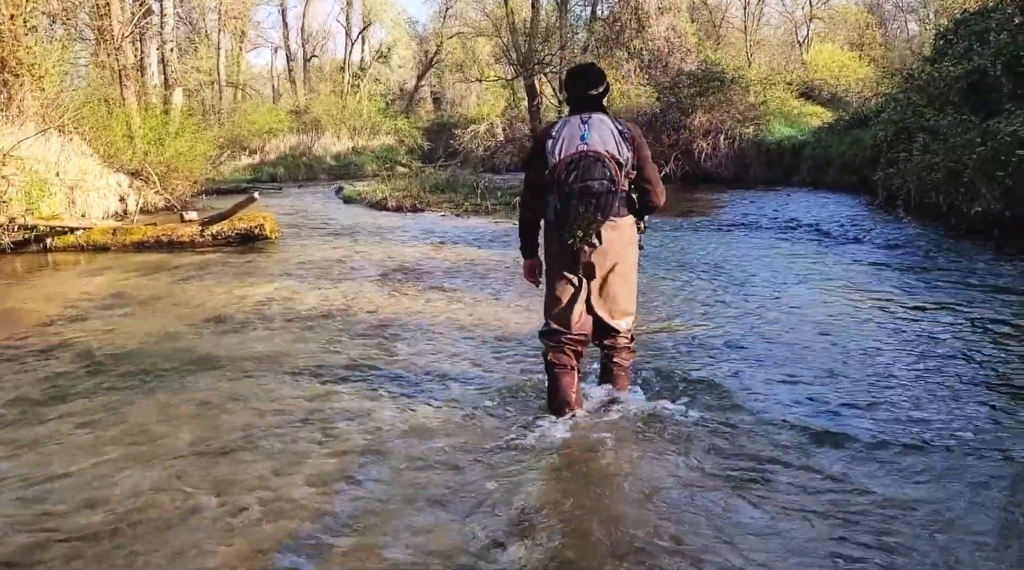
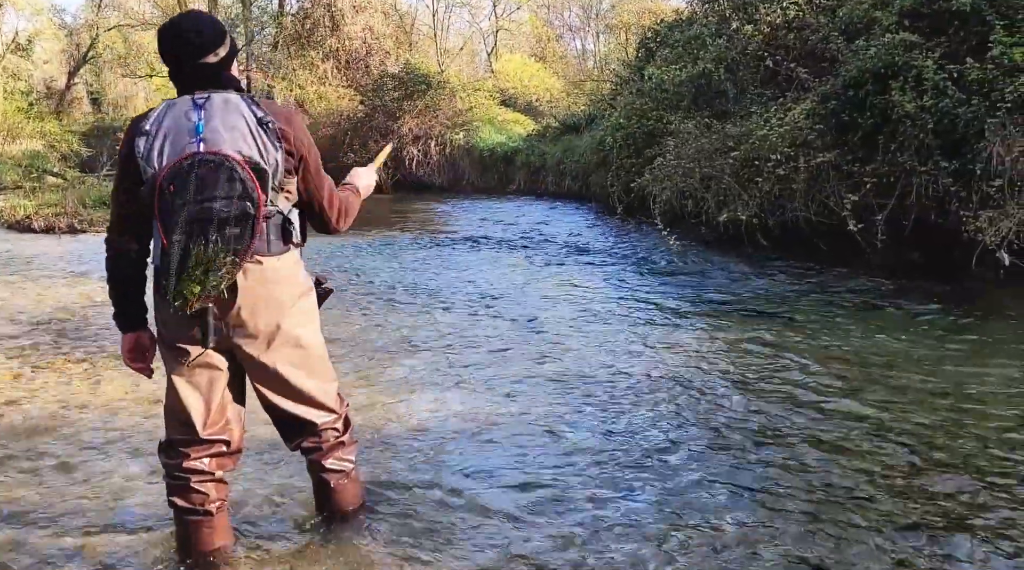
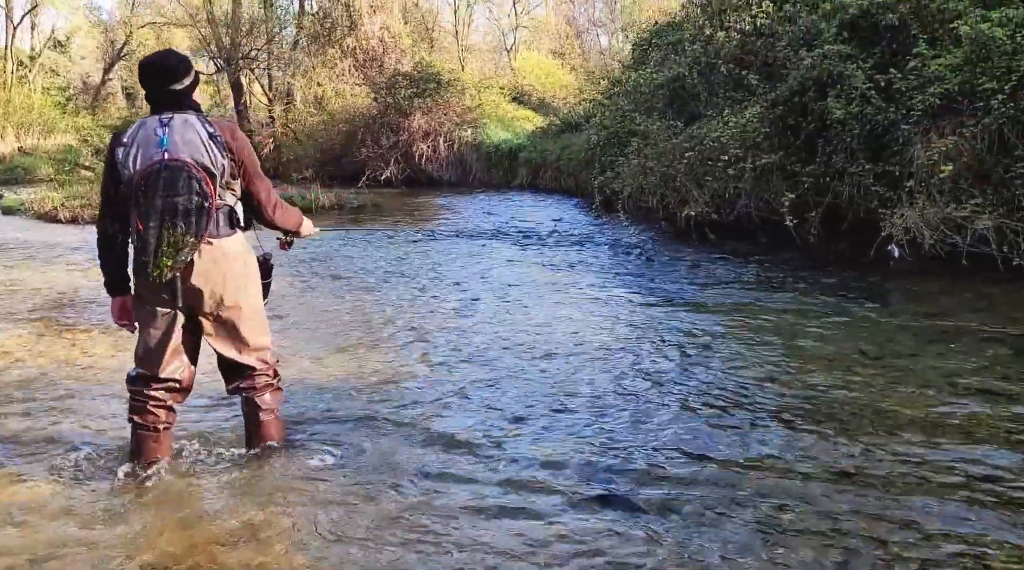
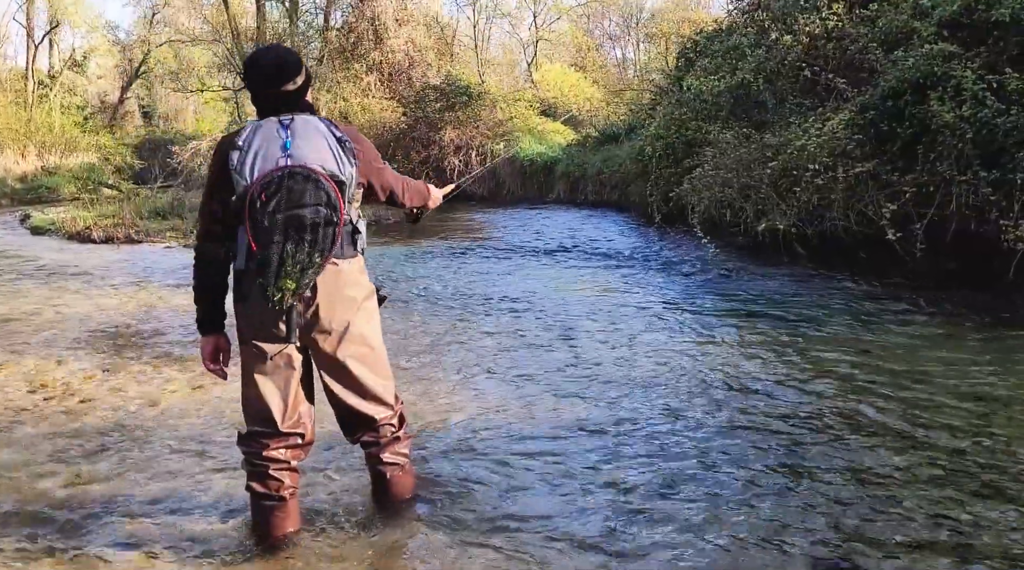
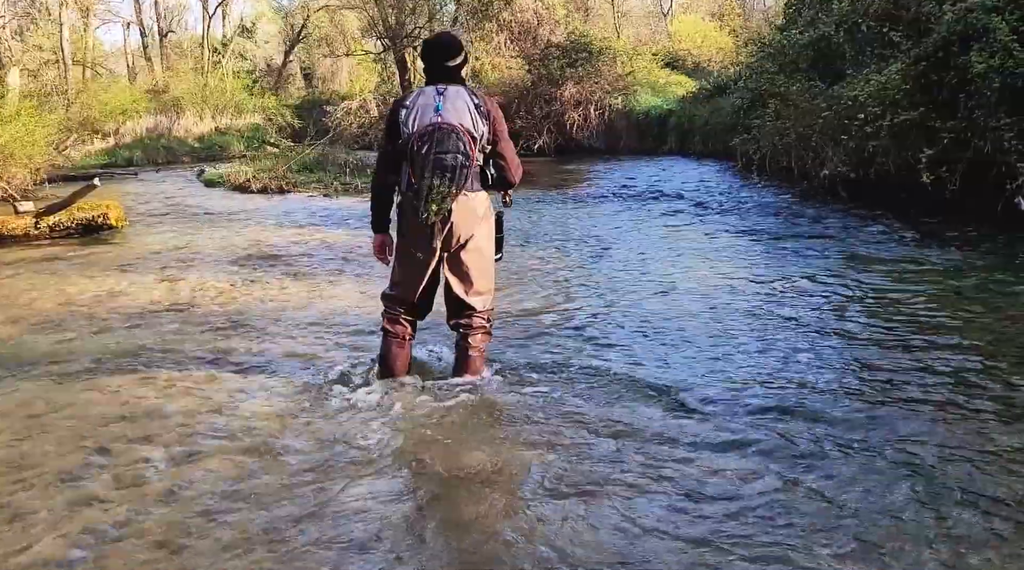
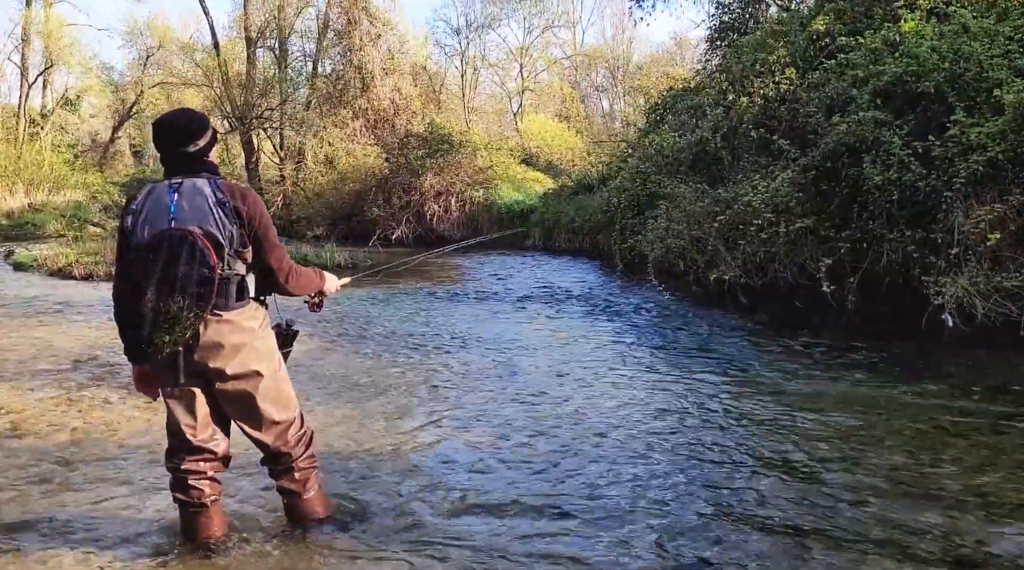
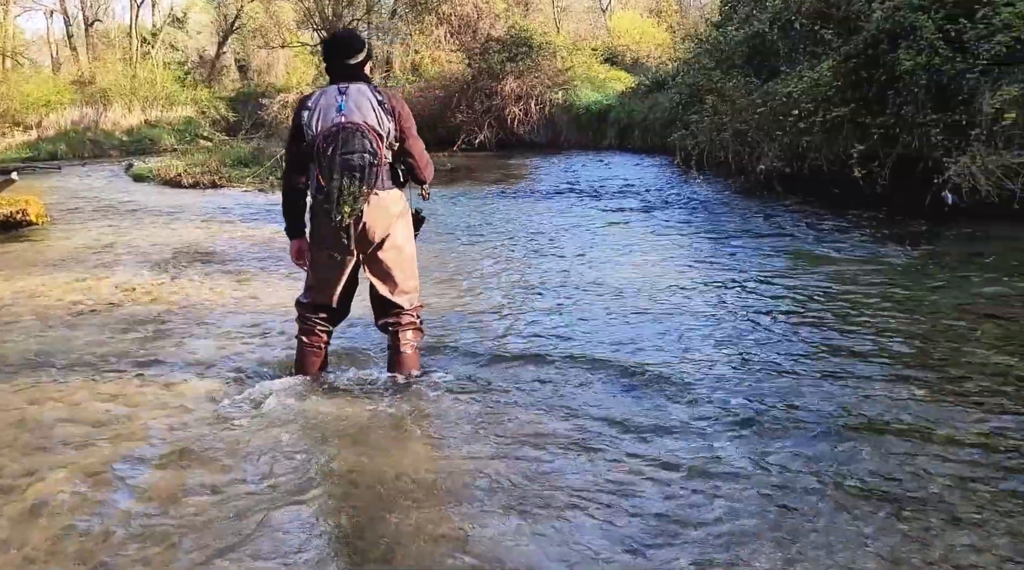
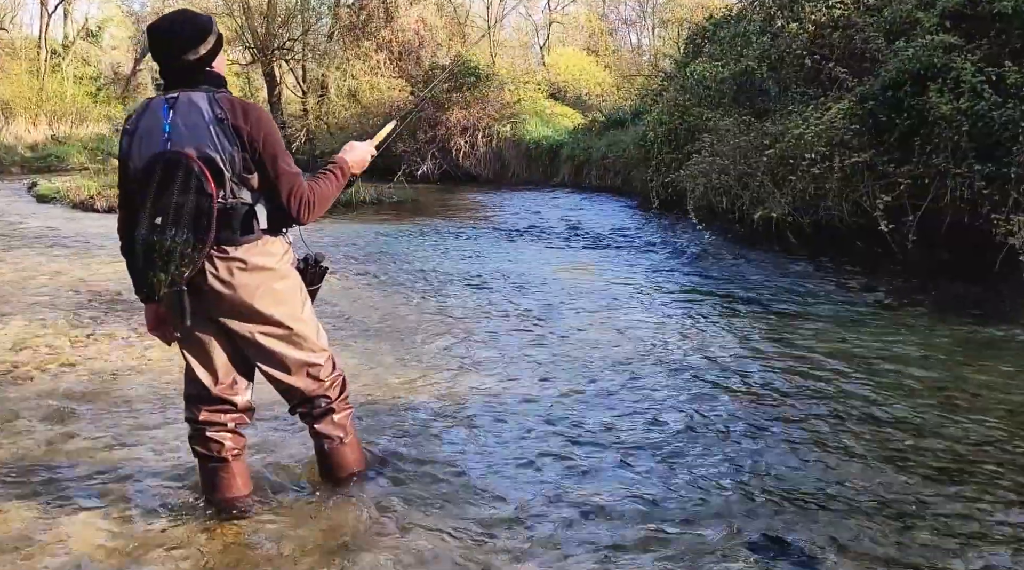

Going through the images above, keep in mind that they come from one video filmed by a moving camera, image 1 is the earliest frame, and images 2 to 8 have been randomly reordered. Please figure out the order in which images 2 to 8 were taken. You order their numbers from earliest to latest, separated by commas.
5, 7, 3, 6, 8, 4, 2
